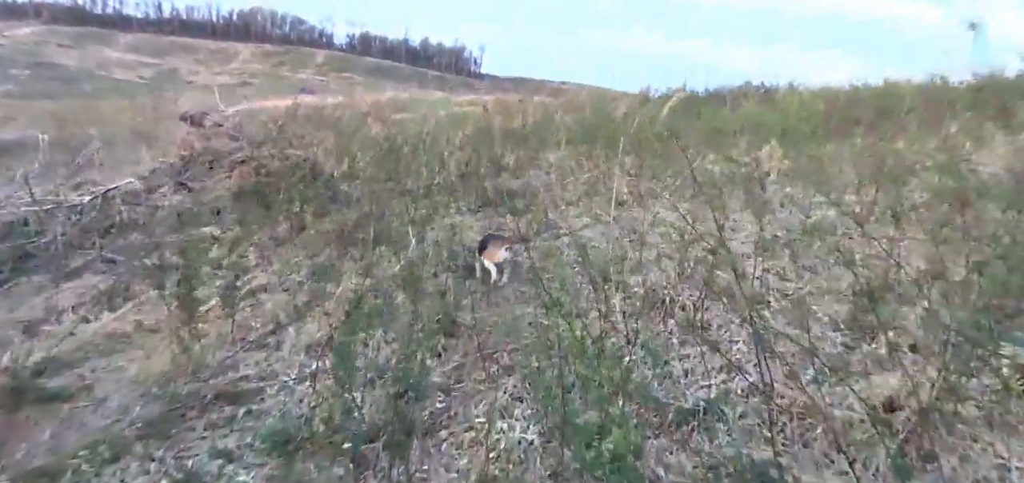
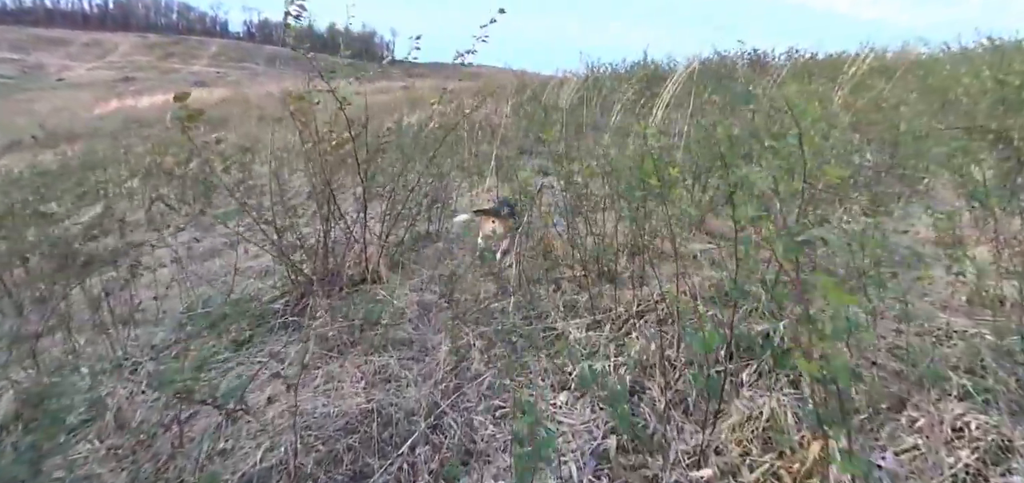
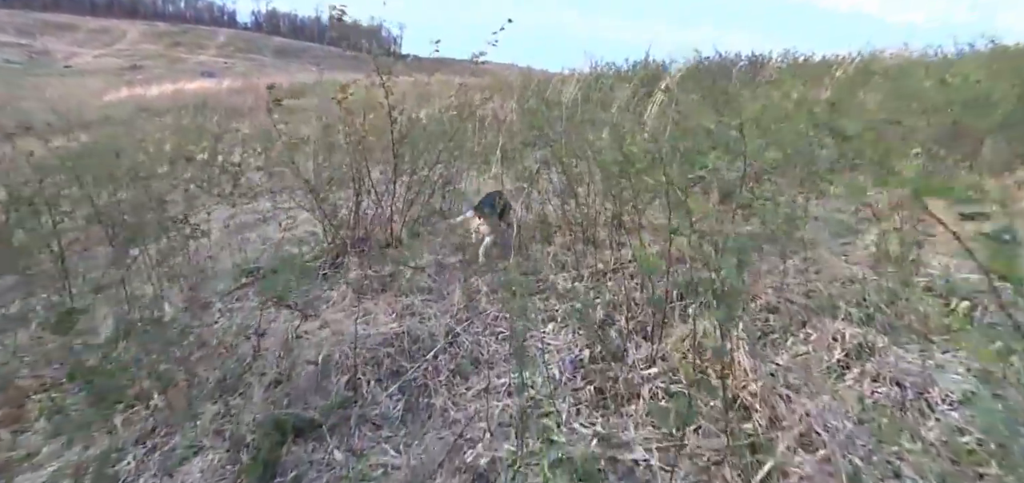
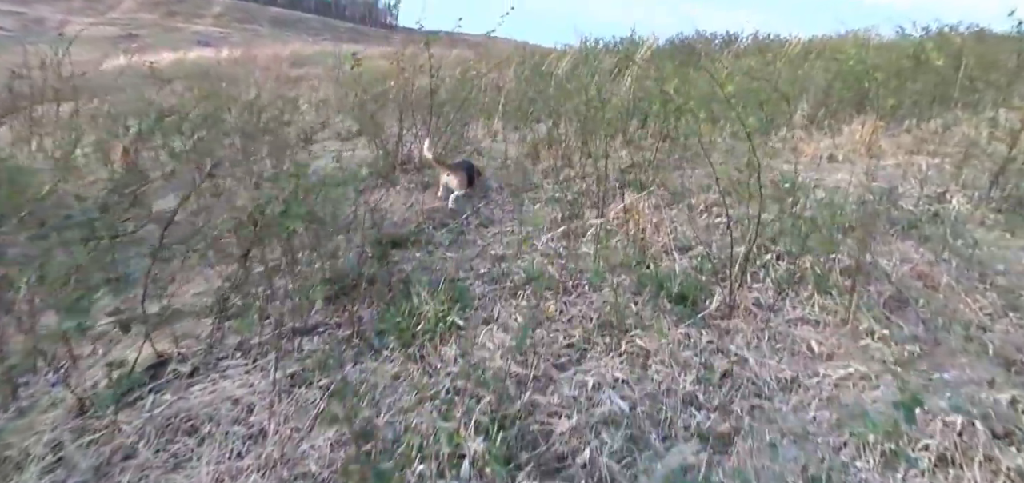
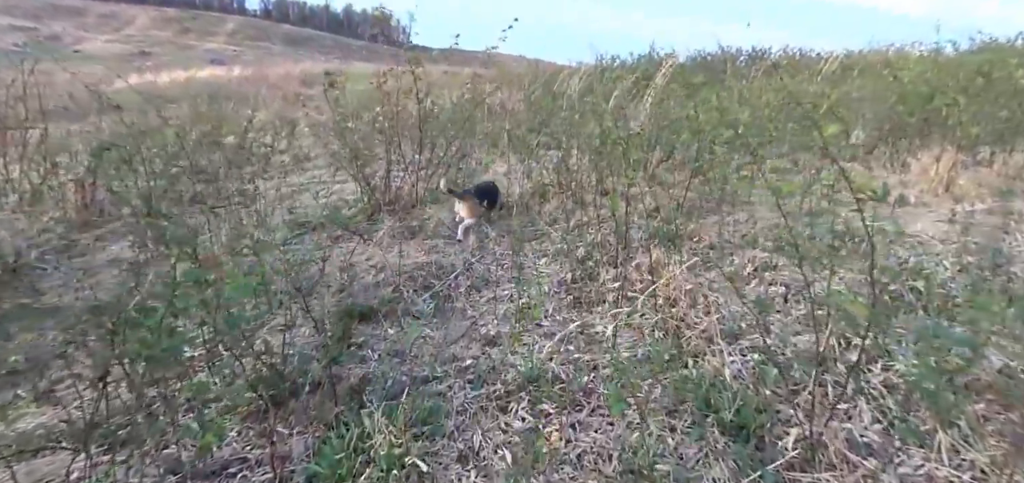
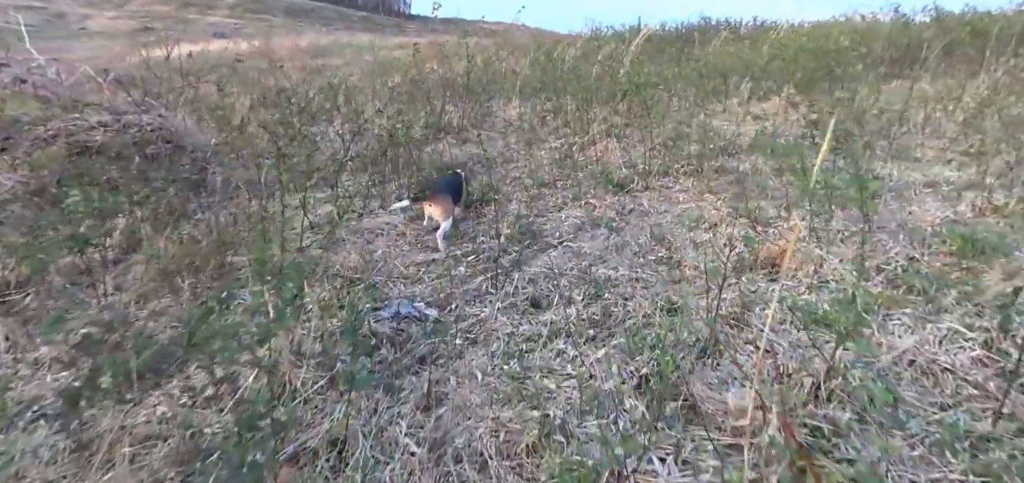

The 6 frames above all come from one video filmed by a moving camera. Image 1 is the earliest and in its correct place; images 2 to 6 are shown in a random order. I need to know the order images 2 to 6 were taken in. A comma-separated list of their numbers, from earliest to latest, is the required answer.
6, 4, 5, 3, 2
